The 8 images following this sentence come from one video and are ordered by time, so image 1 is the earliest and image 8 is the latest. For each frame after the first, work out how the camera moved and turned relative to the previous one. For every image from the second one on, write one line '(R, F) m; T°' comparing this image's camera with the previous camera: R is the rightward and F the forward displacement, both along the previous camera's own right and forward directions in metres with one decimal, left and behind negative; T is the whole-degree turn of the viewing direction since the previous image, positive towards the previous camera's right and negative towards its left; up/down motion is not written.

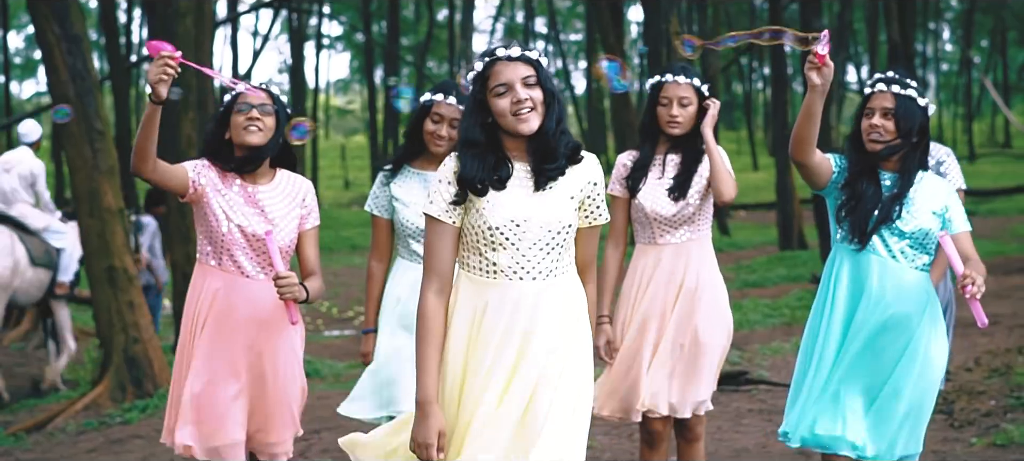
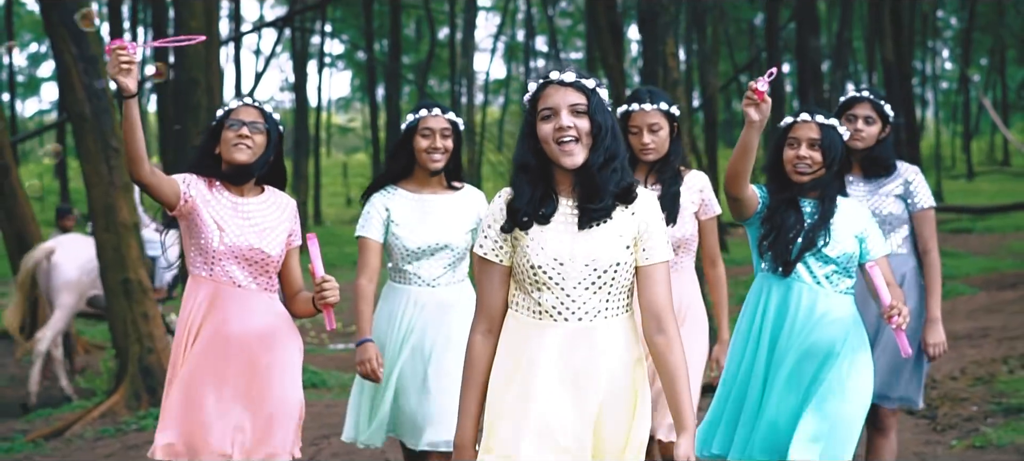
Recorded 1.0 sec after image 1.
(0.0, -0.3) m; 0°
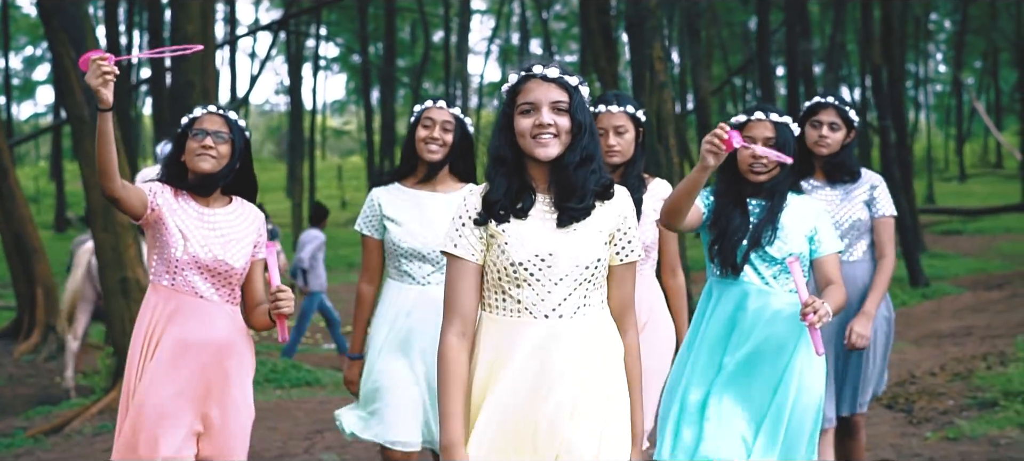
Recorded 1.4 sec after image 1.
(0.0, -0.2) m; 0°
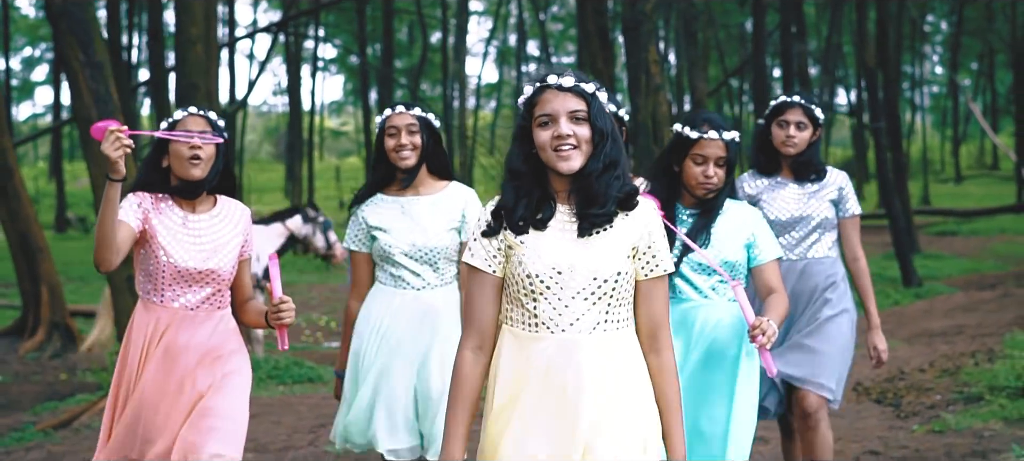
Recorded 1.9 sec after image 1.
(0.0, -0.2) m; 0°
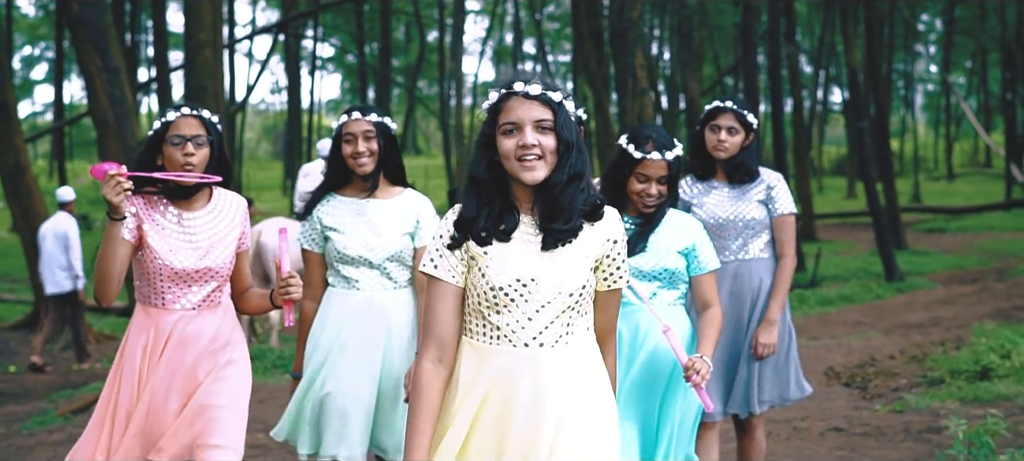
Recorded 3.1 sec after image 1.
(0.0, -0.6) m; 0°
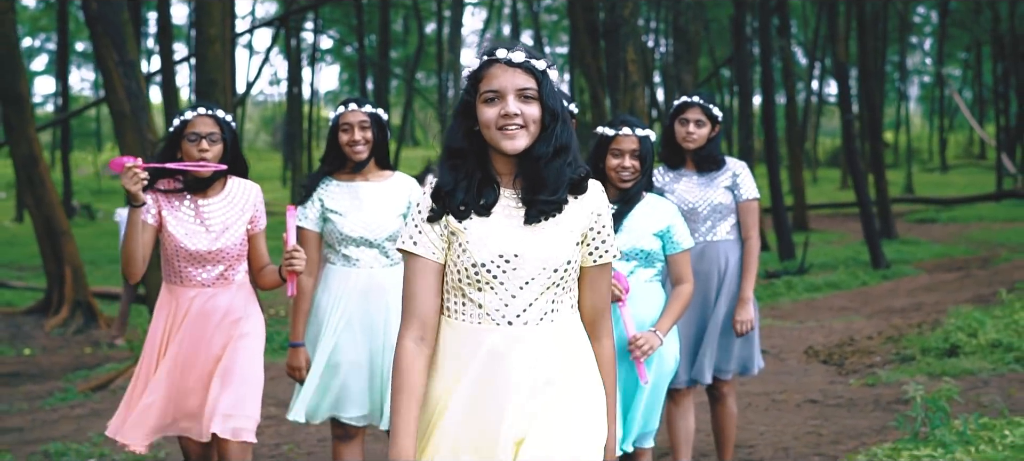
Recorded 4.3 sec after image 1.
(0.0, -0.6) m; 0°
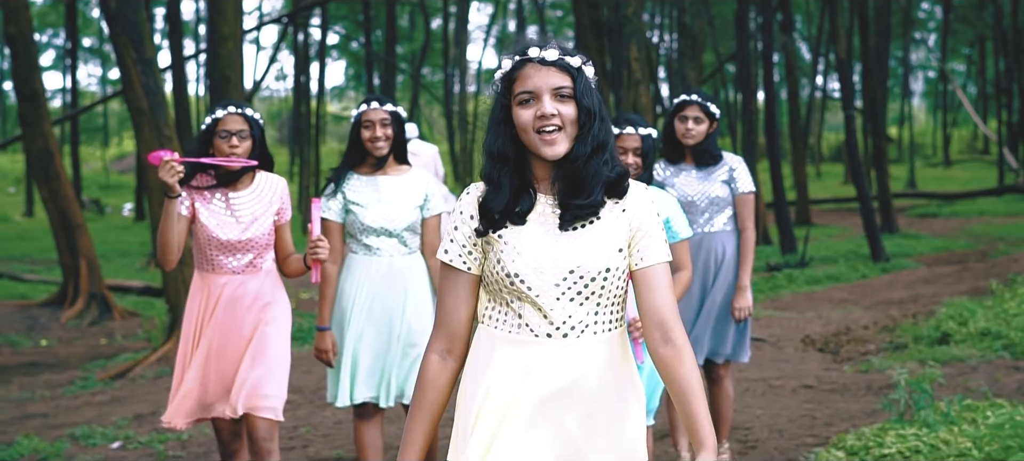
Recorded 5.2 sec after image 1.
(0.0, -0.3) m; 0°
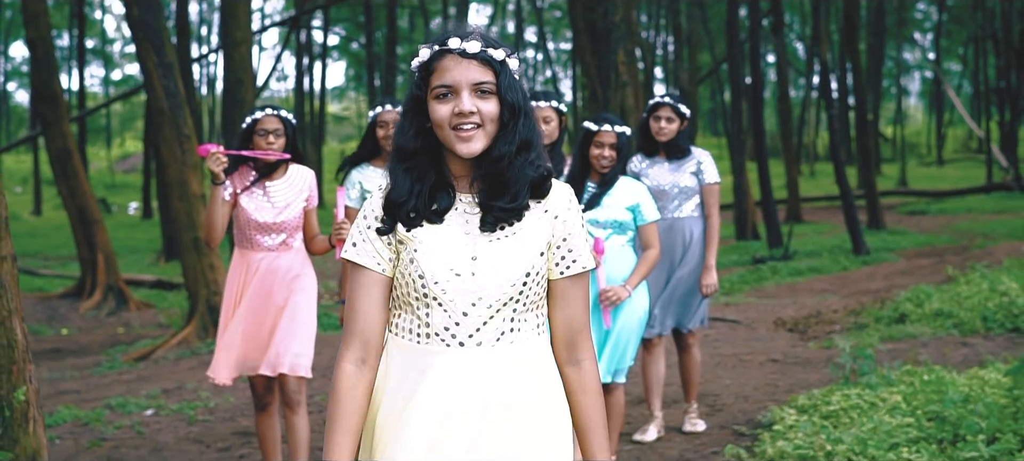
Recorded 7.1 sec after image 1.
(0.0, -0.9) m; 0°
